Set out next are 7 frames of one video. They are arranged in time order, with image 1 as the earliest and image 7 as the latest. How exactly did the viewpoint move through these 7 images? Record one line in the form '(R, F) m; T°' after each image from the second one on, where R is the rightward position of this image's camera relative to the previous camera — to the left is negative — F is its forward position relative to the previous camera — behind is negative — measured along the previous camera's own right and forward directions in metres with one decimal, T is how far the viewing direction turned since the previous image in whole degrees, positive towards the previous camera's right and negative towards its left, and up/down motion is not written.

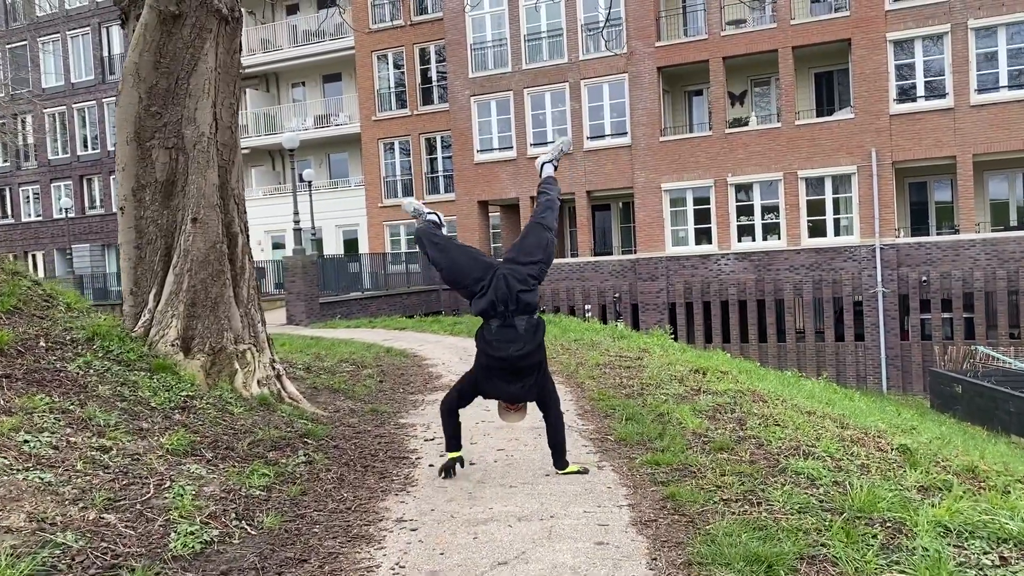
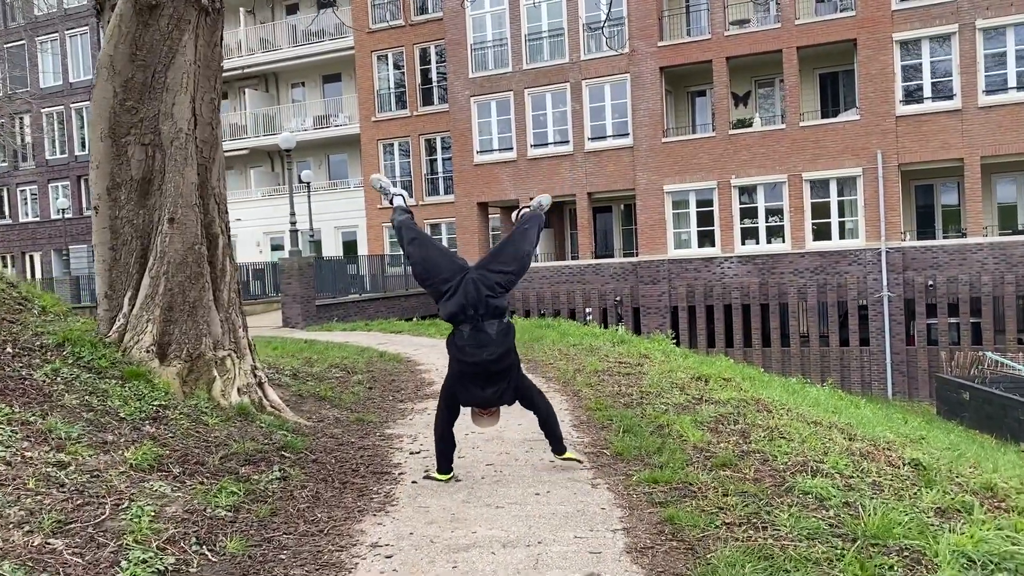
(+0.1, +0.3) m; 0°
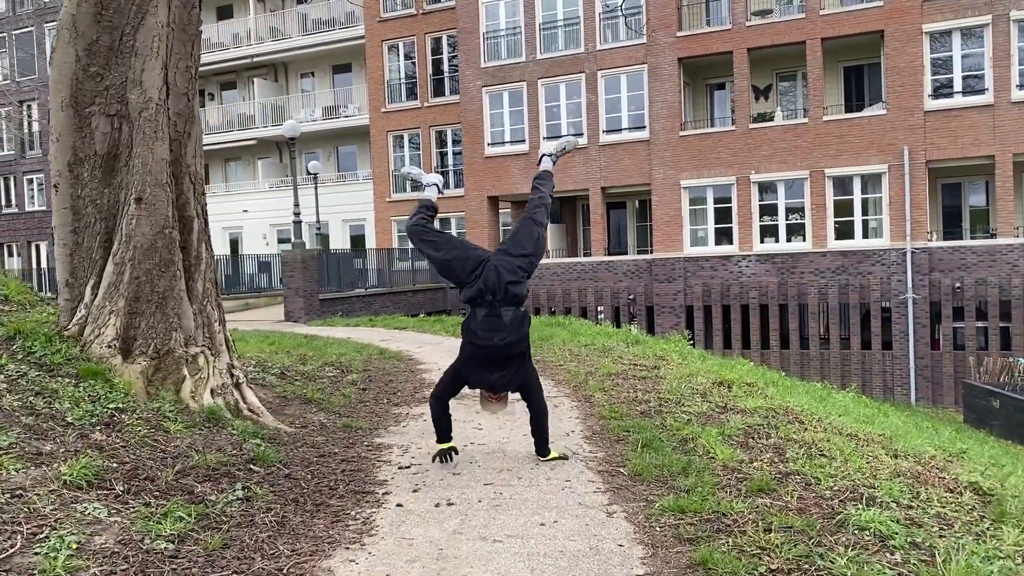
(0.0, +0.7) m; -1°
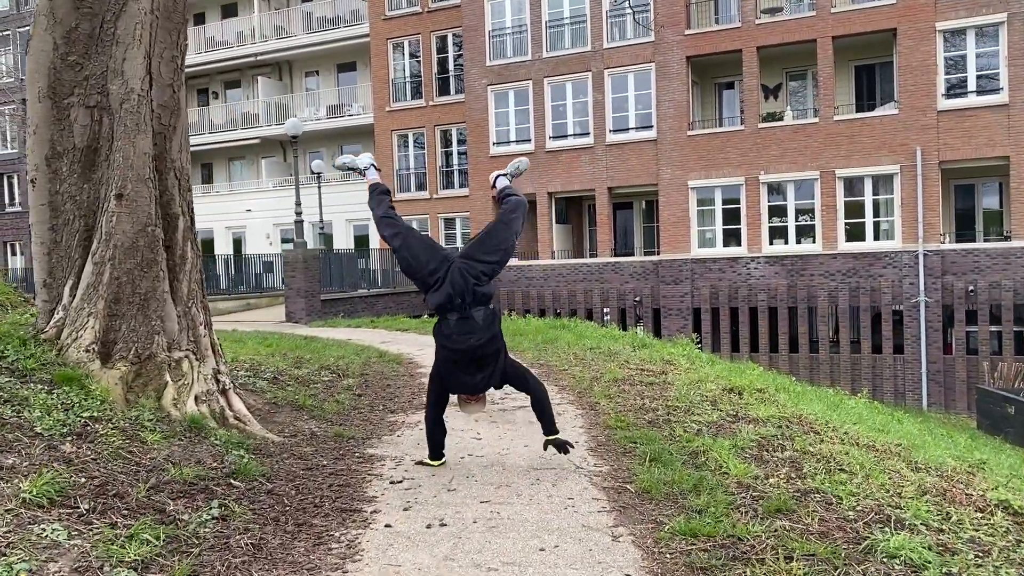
(0.0, +0.3) m; 0°
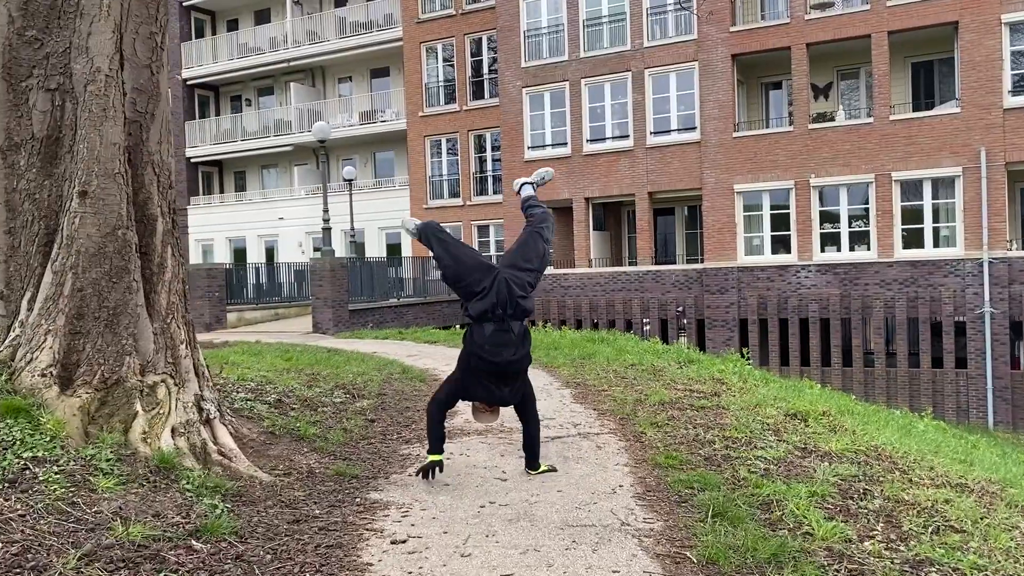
(0.0, +0.9) m; -2°
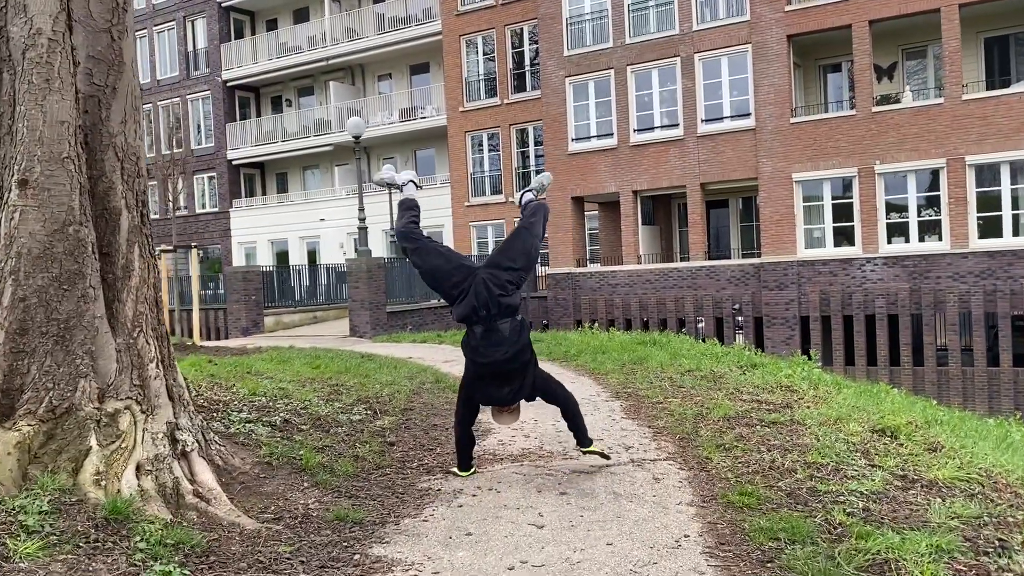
(+0.1, +1.0) m; -3°
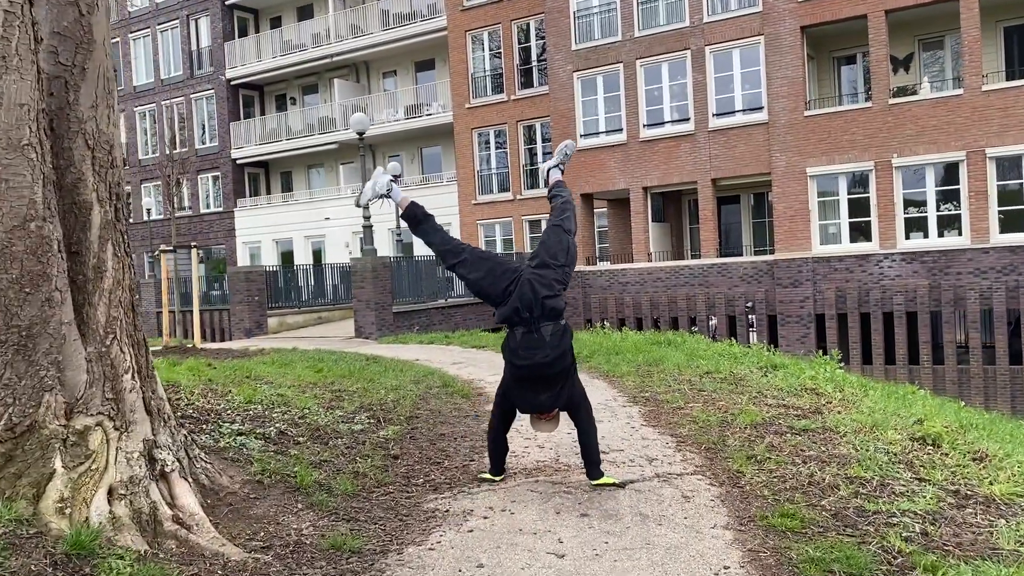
(0.0, +0.5) m; 0°
